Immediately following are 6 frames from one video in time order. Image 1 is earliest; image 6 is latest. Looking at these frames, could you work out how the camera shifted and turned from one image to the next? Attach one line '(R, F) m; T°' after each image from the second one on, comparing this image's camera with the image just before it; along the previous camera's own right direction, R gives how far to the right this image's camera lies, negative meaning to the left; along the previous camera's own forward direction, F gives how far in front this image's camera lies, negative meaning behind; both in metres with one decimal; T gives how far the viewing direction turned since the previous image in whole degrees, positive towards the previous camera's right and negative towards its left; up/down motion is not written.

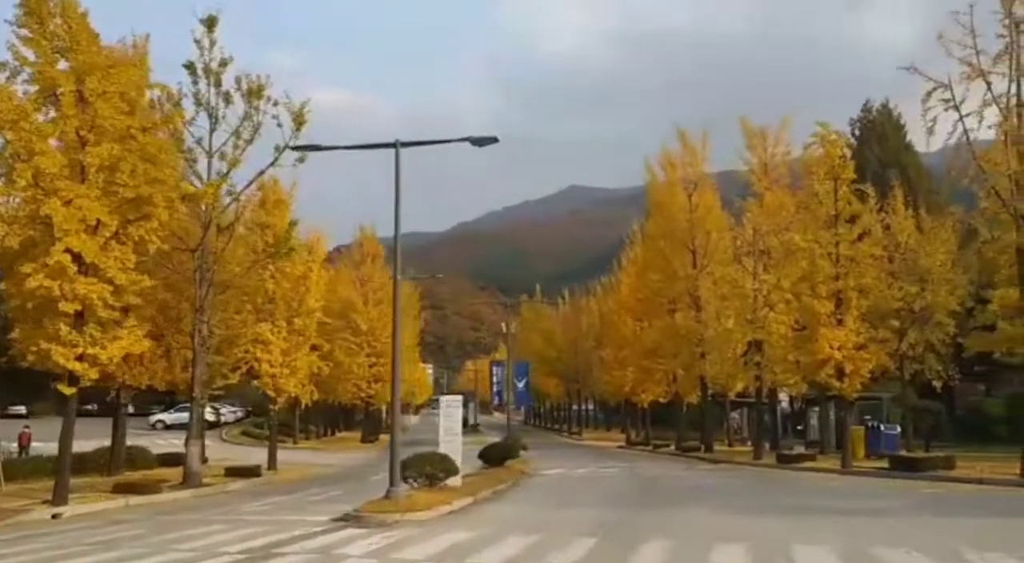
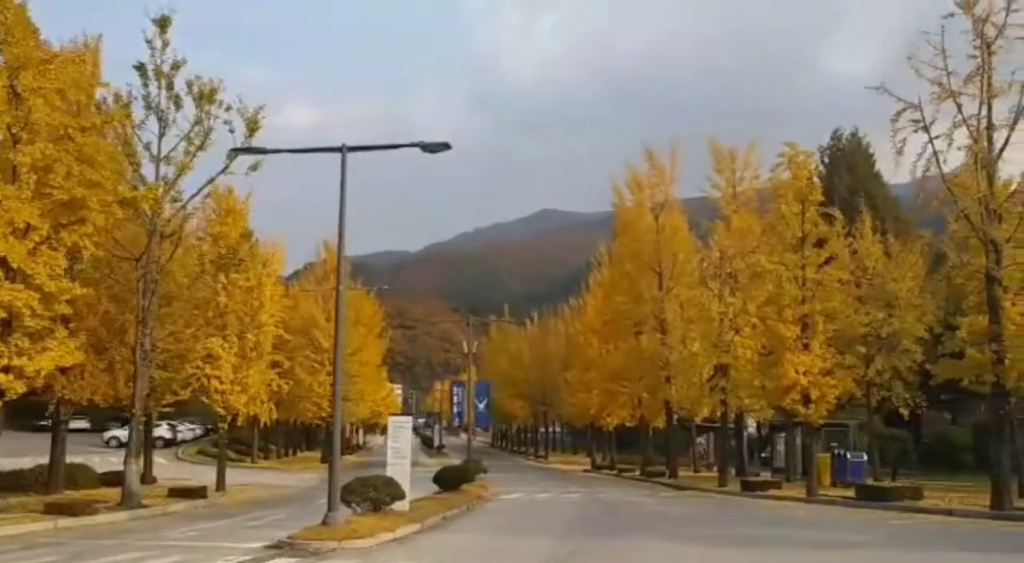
(+0.3, +0.8) m; +1°
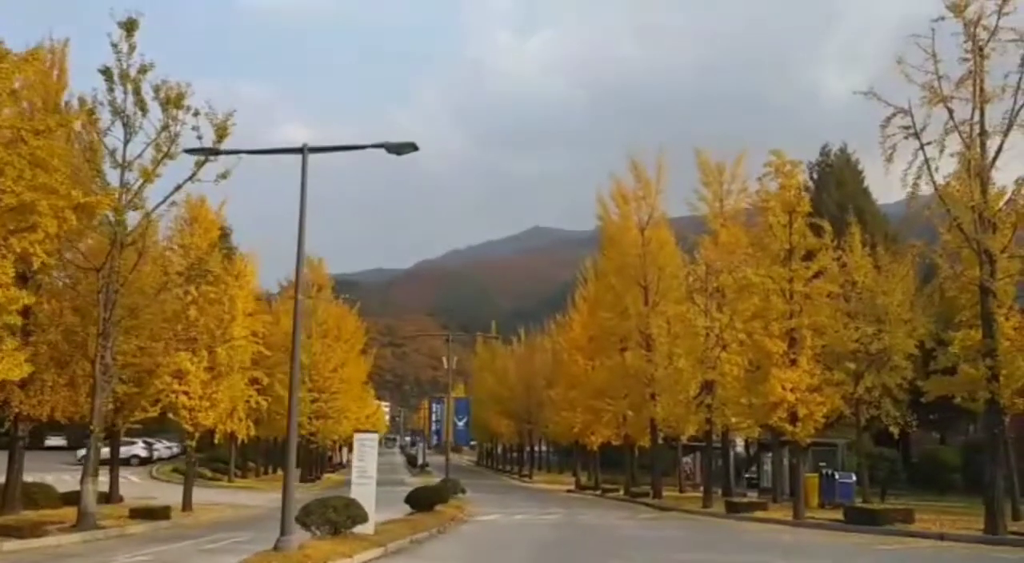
(+0.3, +0.9) m; +1°
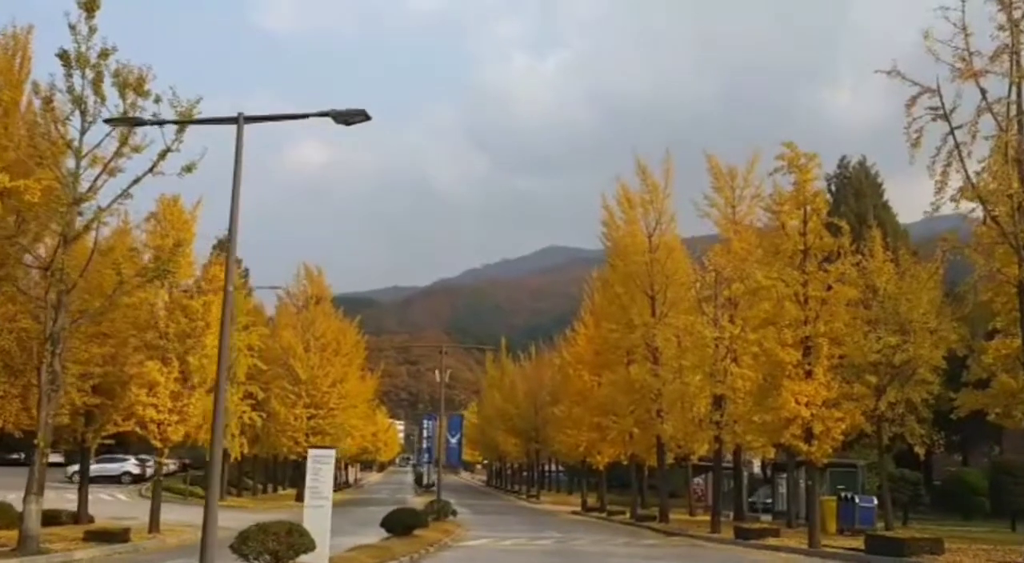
(+0.6, +2.0) m; -1°
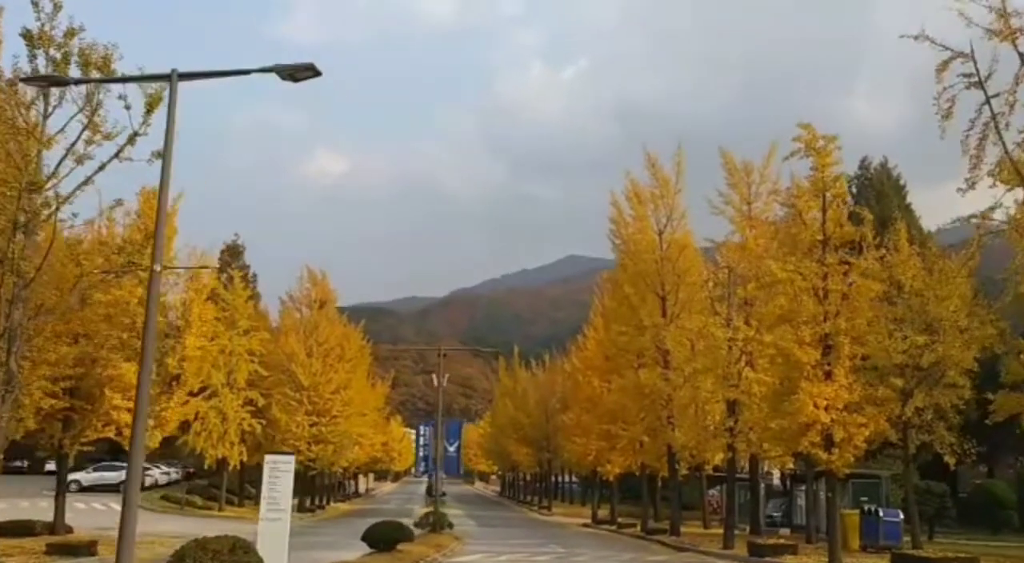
(+0.5, +1.7) m; -1°
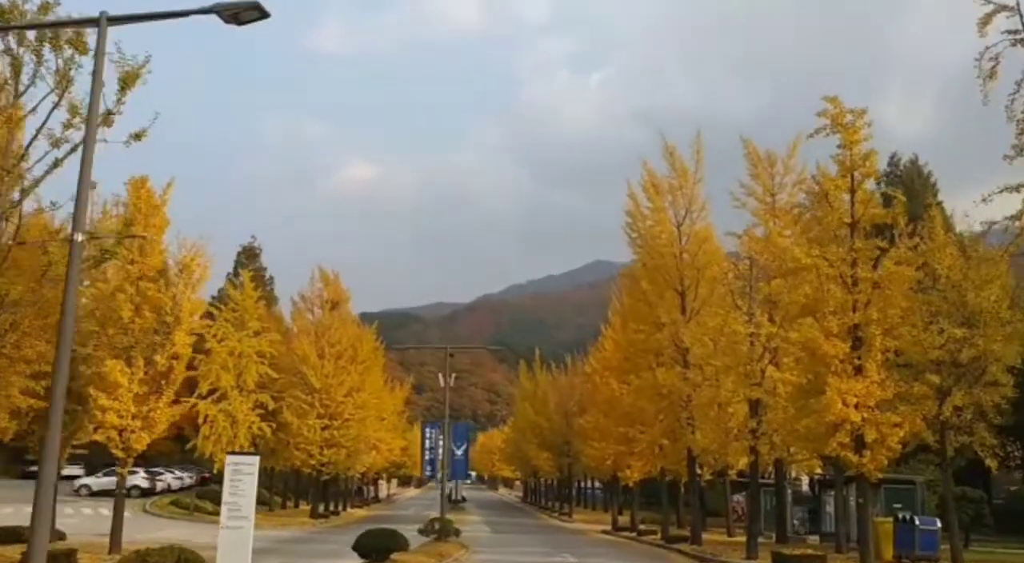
(+0.4, +1.5) m; -1°
